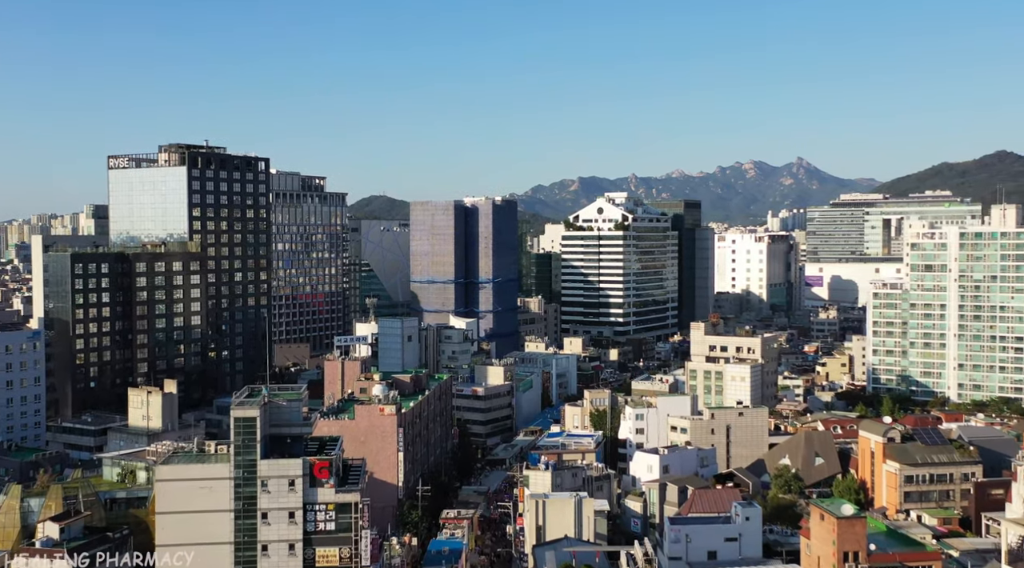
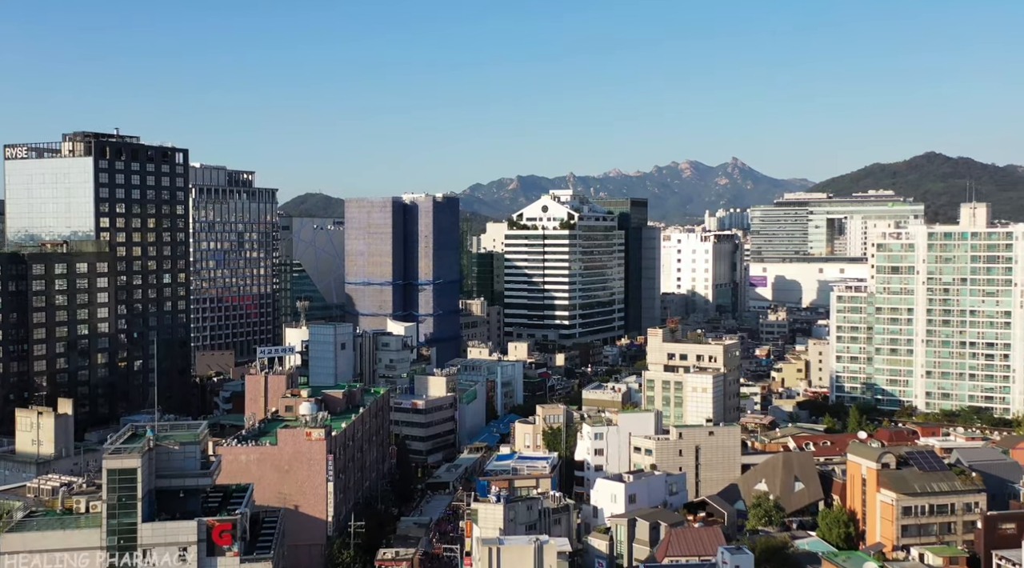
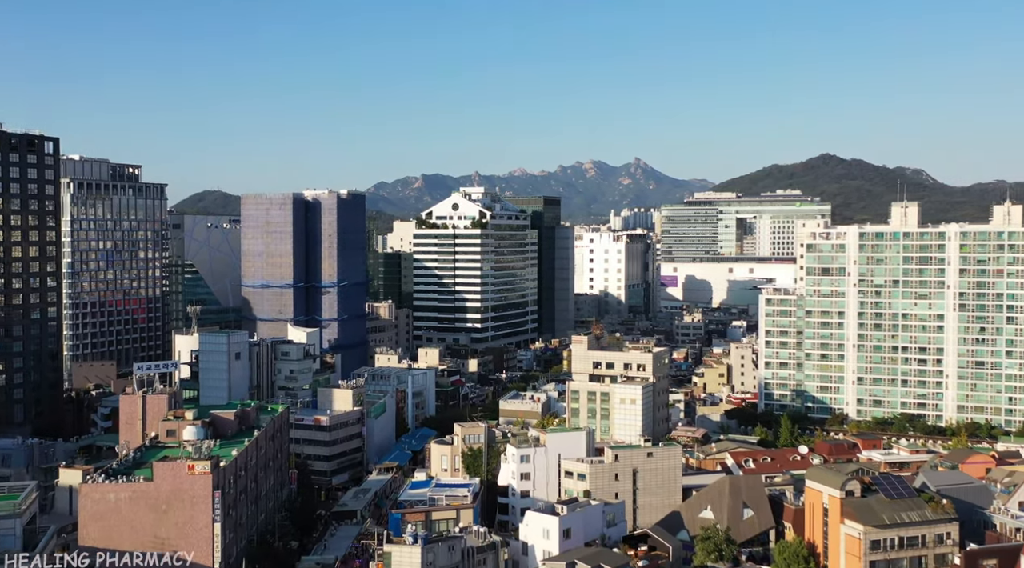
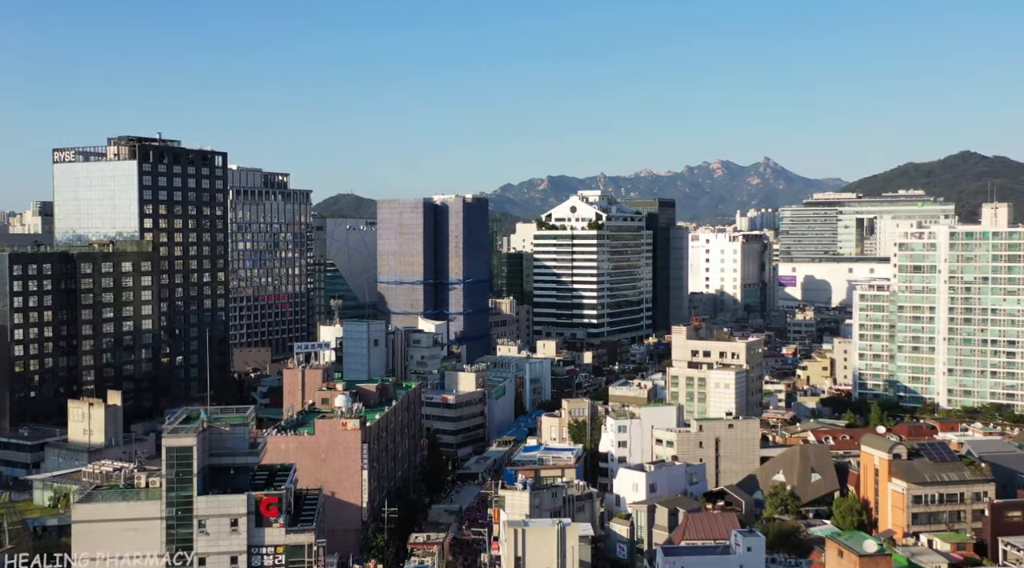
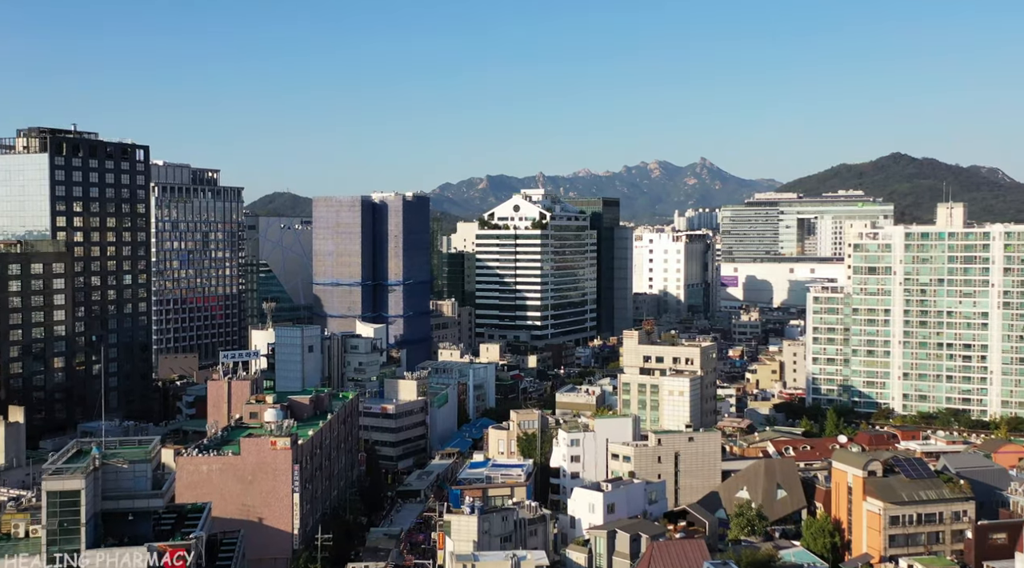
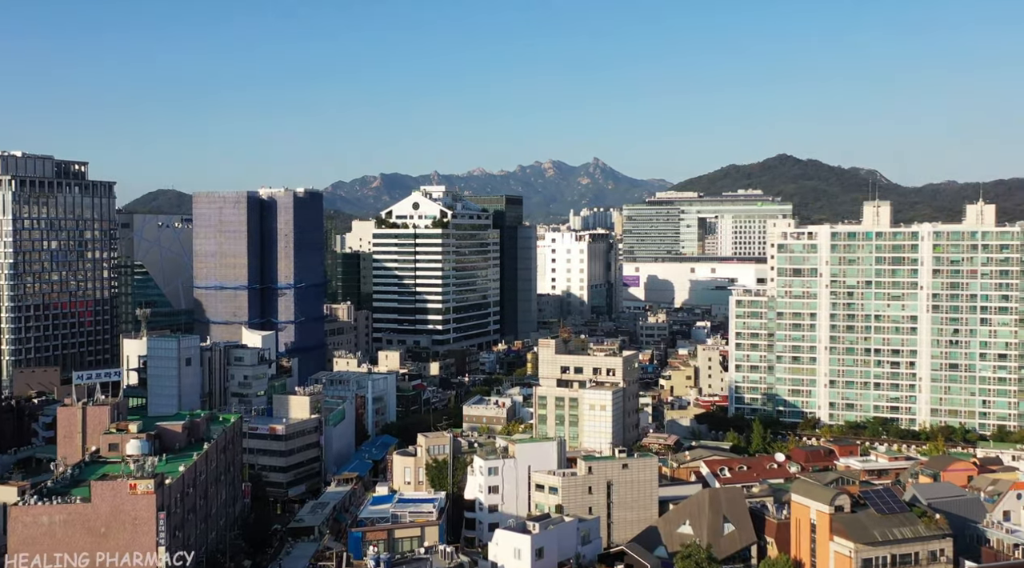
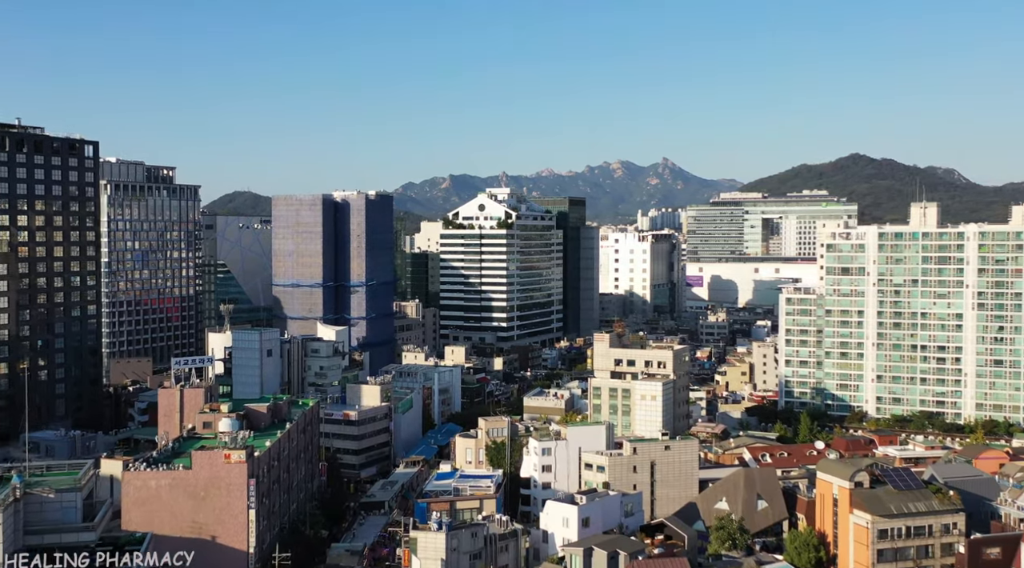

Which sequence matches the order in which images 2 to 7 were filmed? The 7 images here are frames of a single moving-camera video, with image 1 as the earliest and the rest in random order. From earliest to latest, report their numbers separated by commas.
4, 2, 5, 7, 3, 6
